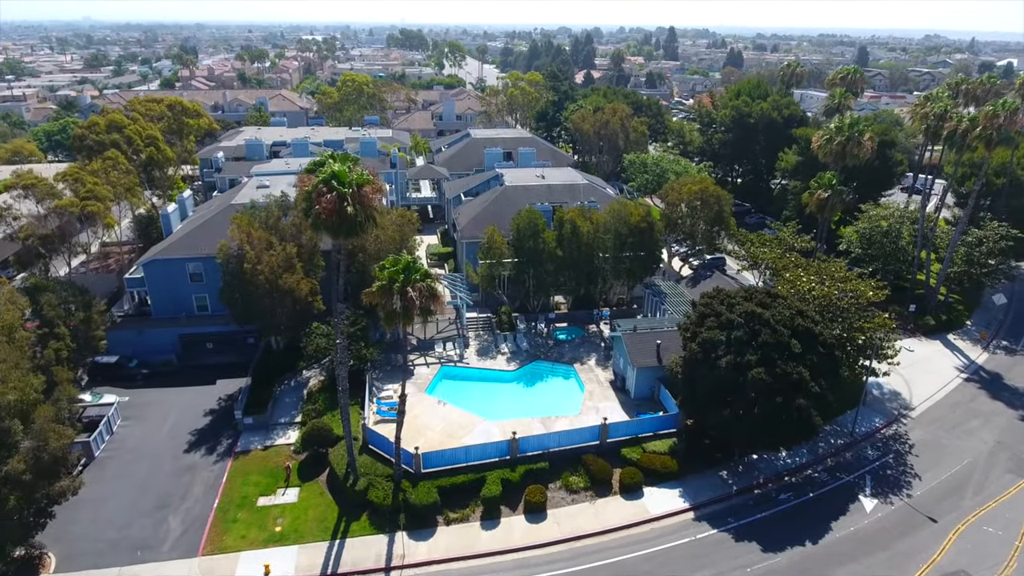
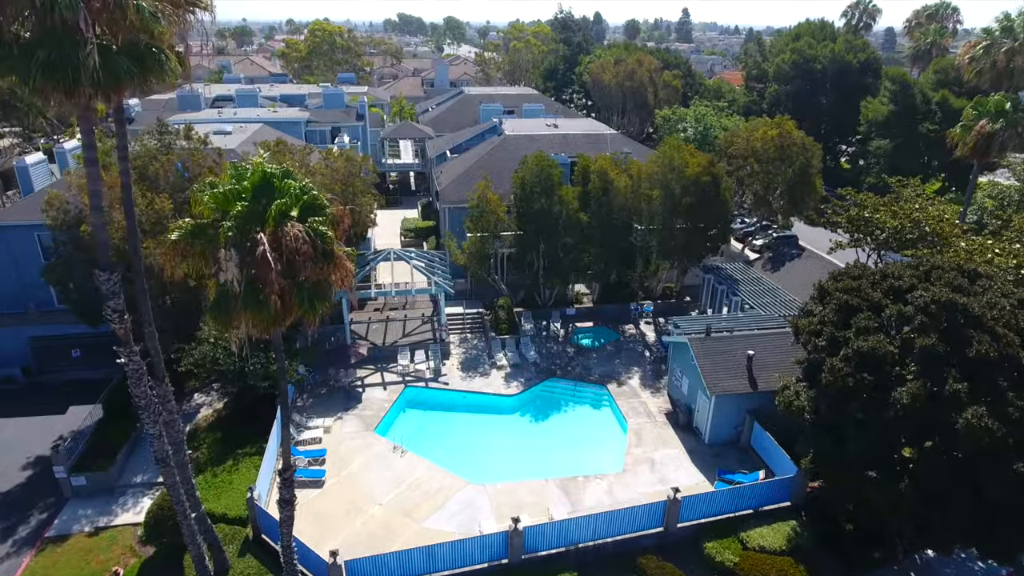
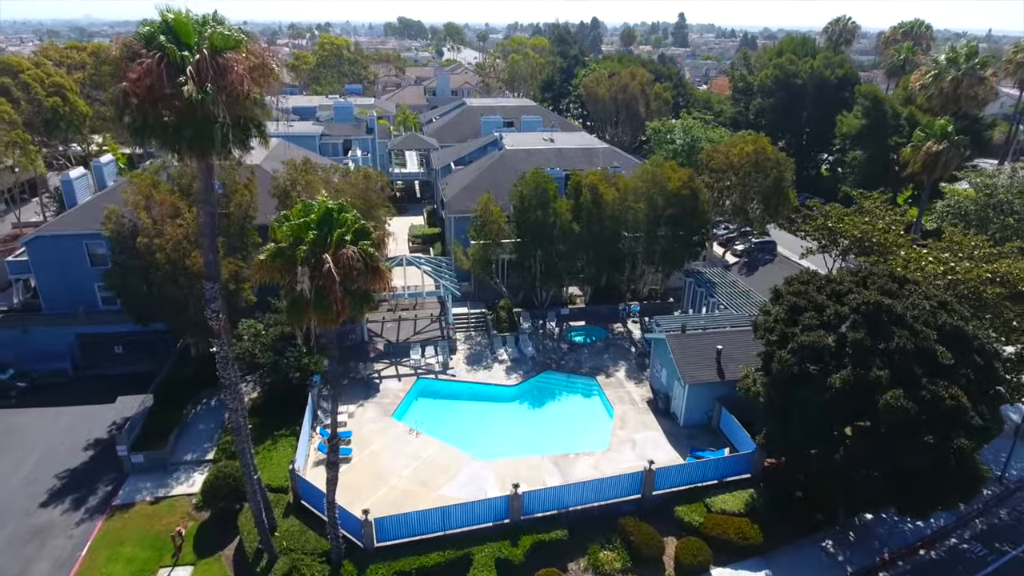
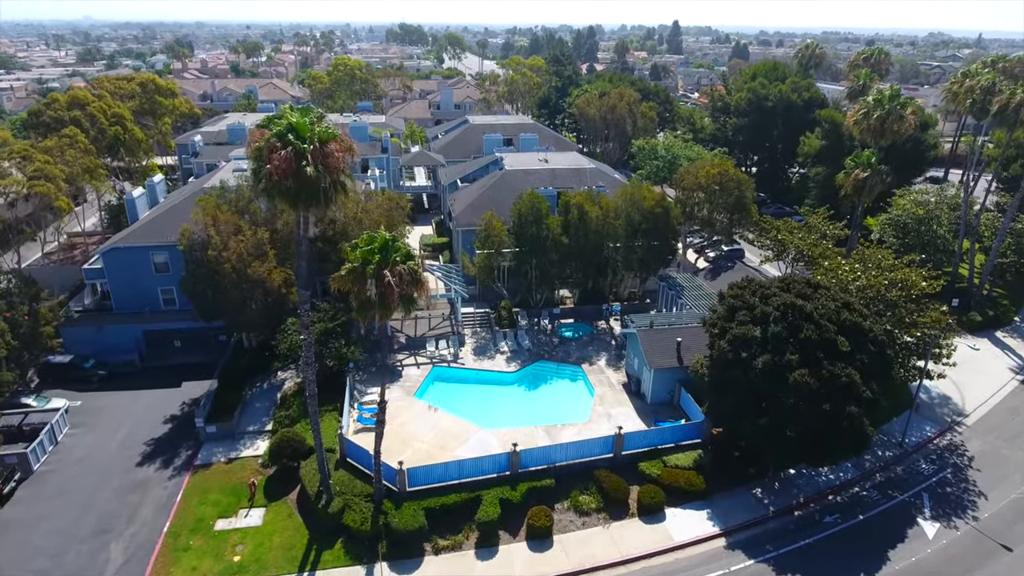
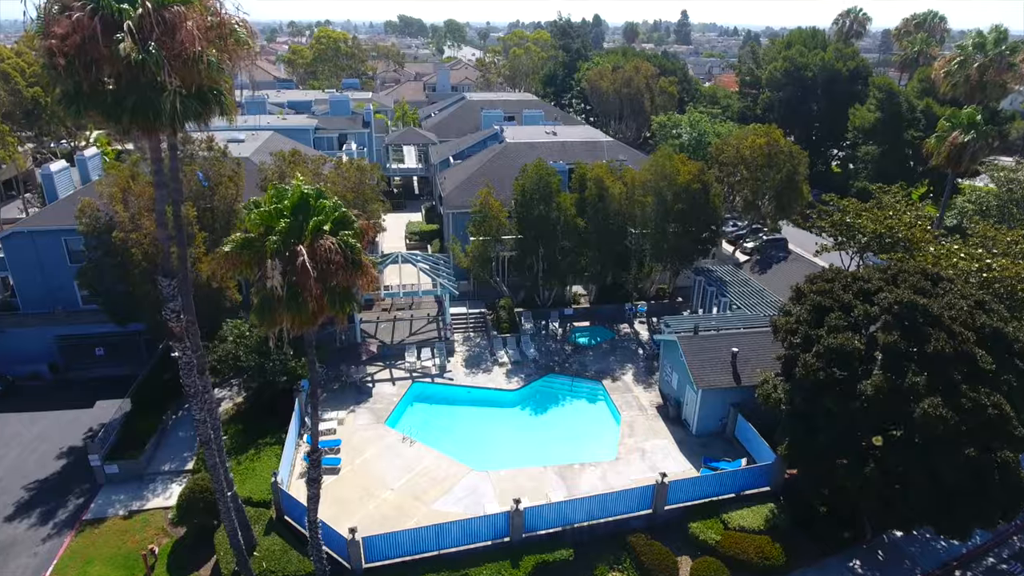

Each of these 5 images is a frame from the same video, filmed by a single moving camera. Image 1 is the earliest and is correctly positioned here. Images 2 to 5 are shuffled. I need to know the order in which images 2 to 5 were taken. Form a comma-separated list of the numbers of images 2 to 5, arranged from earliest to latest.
4, 3, 5, 2
